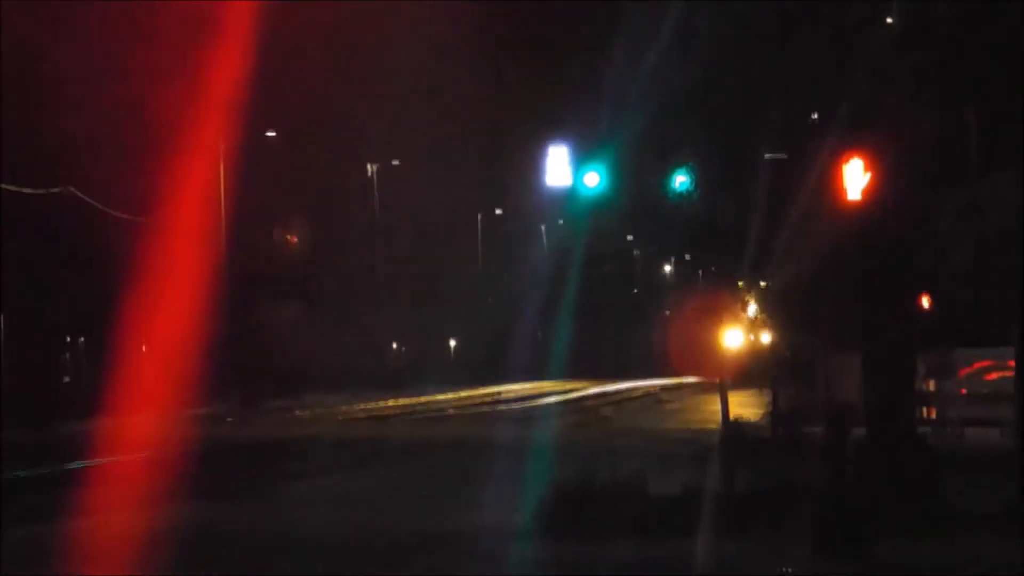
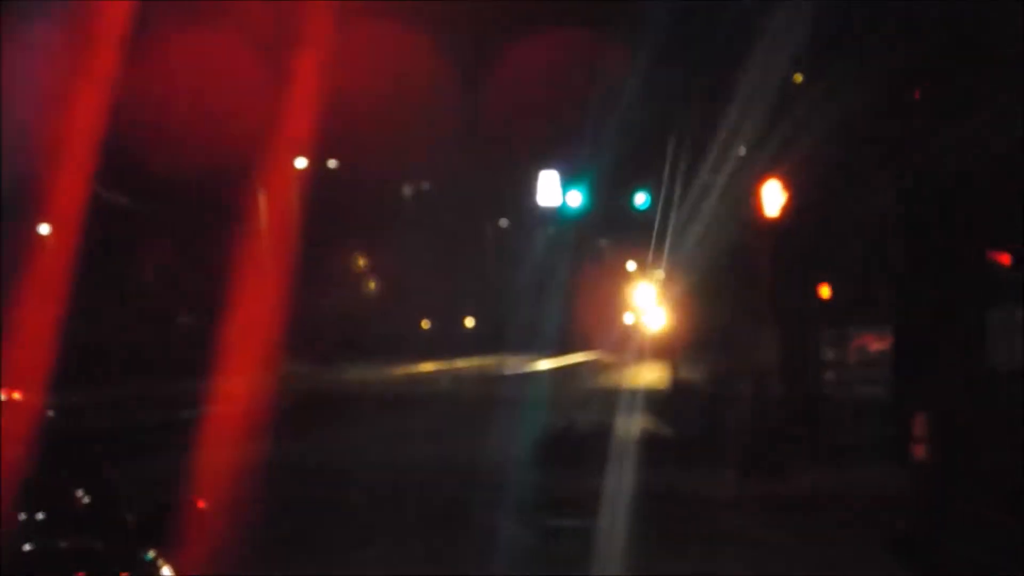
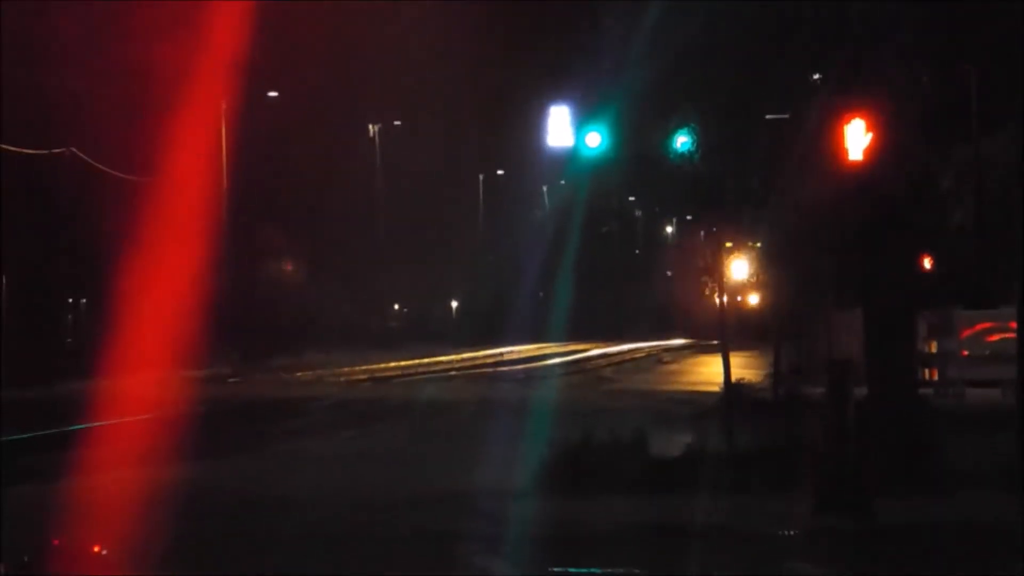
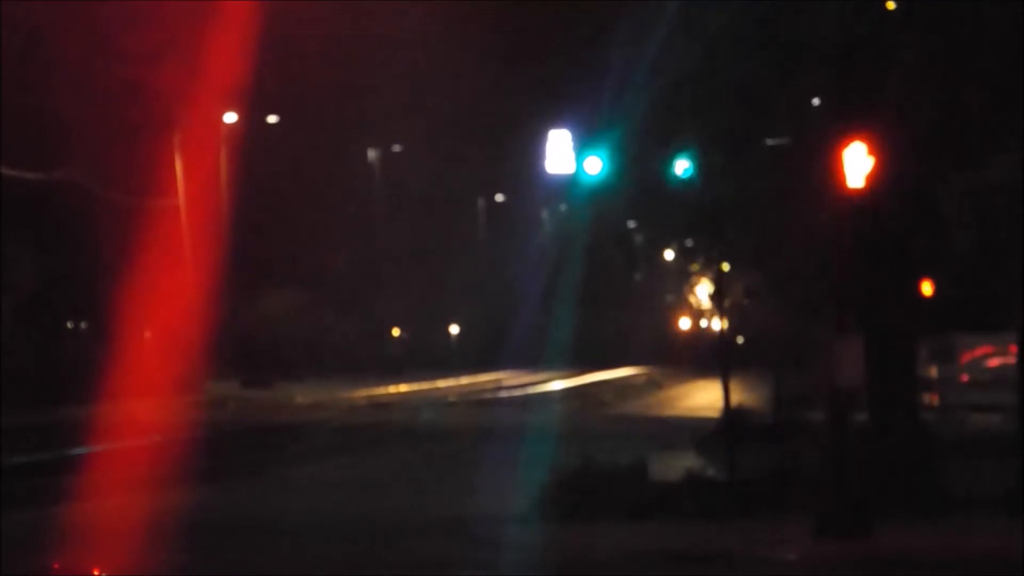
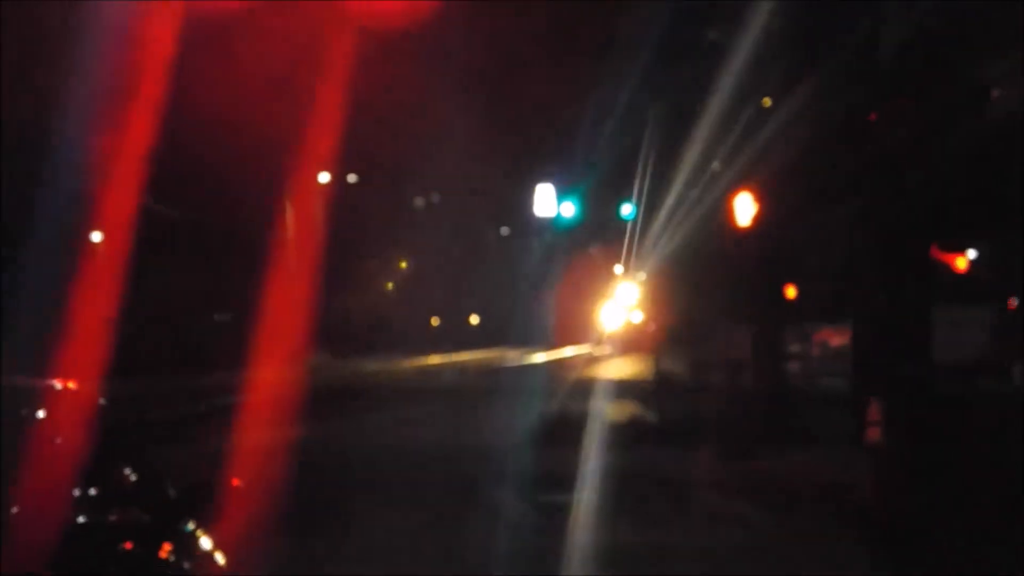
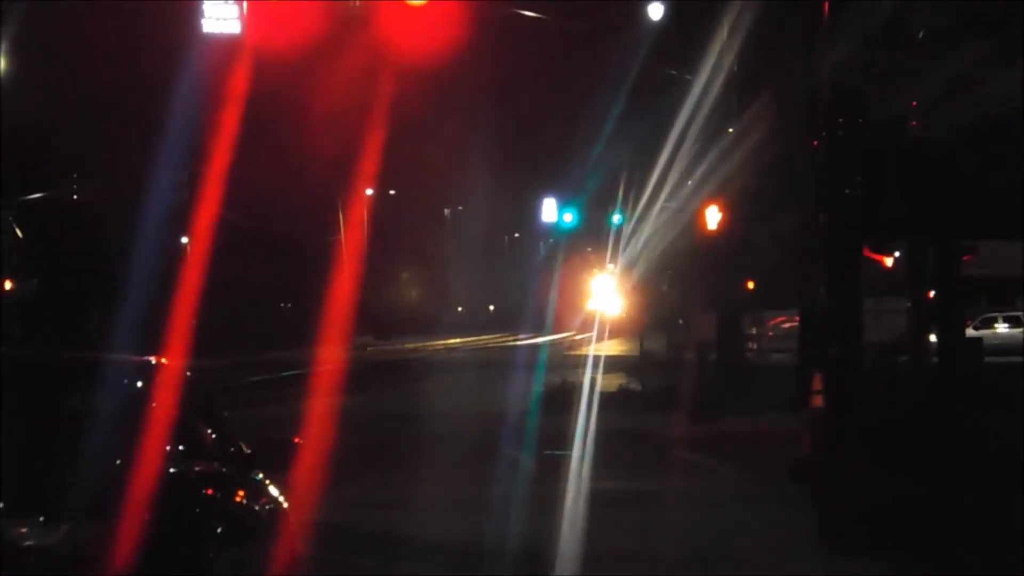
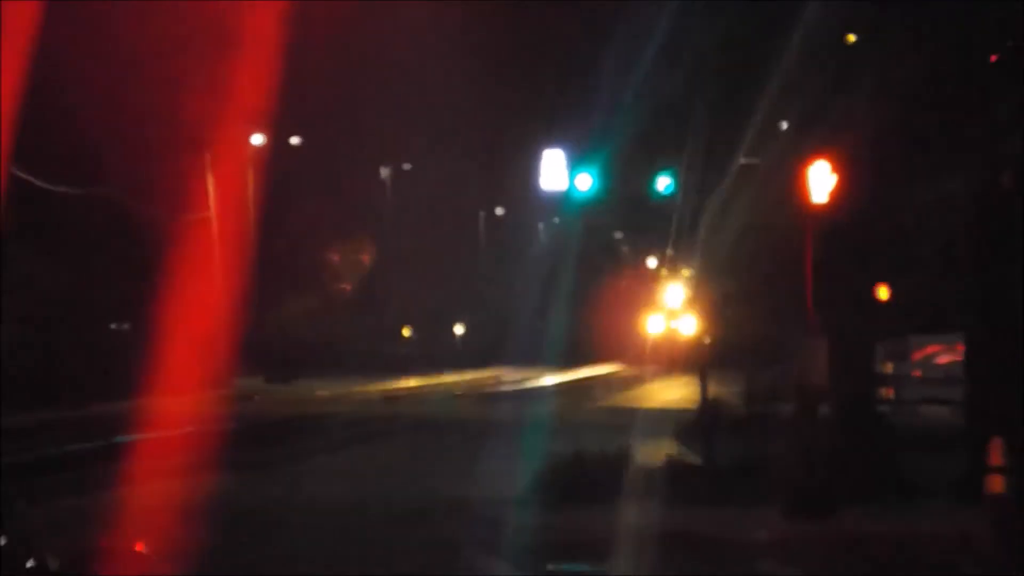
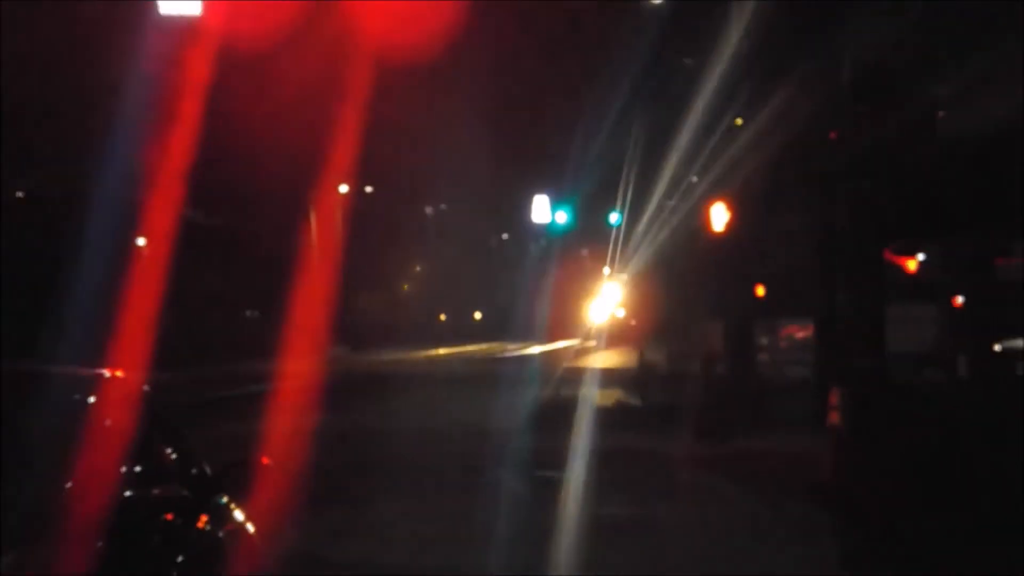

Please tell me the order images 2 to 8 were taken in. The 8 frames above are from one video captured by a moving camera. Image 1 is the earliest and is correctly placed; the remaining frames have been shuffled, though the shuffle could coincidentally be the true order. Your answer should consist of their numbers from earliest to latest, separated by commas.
3, 4, 7, 2, 5, 8, 6
